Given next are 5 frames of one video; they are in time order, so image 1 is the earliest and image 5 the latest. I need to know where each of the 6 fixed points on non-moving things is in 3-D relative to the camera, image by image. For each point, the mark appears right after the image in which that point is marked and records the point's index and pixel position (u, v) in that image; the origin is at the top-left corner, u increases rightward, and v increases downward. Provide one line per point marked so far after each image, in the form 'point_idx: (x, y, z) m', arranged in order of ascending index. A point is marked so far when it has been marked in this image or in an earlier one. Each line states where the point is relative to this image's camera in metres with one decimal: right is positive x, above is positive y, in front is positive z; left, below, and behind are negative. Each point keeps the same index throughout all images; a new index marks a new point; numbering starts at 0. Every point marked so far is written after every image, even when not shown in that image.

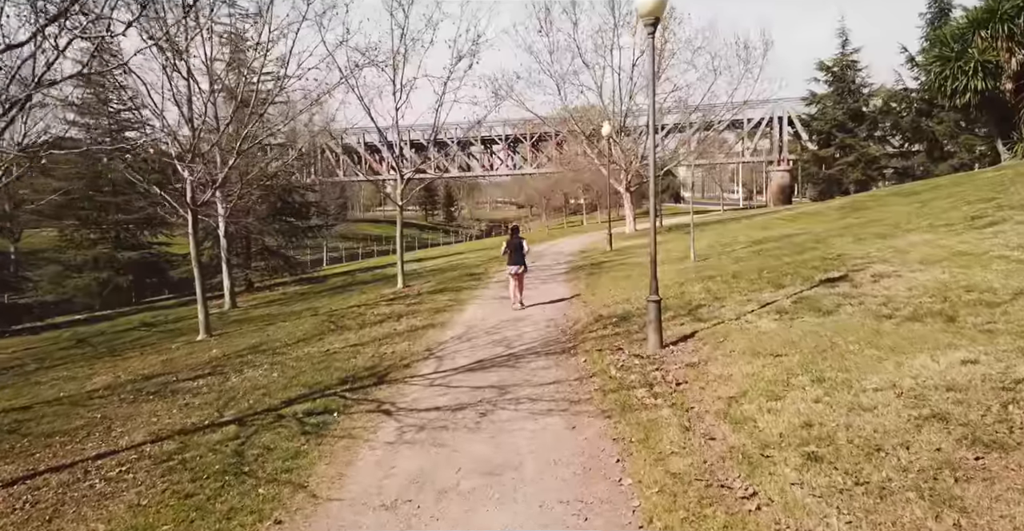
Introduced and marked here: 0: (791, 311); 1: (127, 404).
0: (+4.1, -0.7, +11.3) m
1: (-5.3, -1.9, +10.5) m
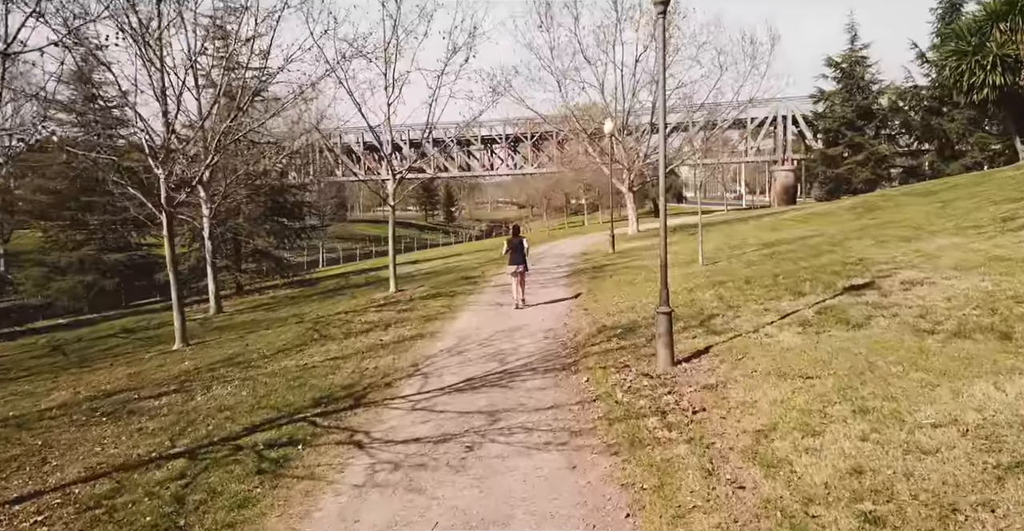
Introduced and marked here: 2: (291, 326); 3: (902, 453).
0: (+4.1, -0.8, +10.1) m
1: (-5.4, -2.0, +9.4) m
2: (-5.2, -1.4, +17.9) m
3: (+3.1, -1.5, +6.1) m
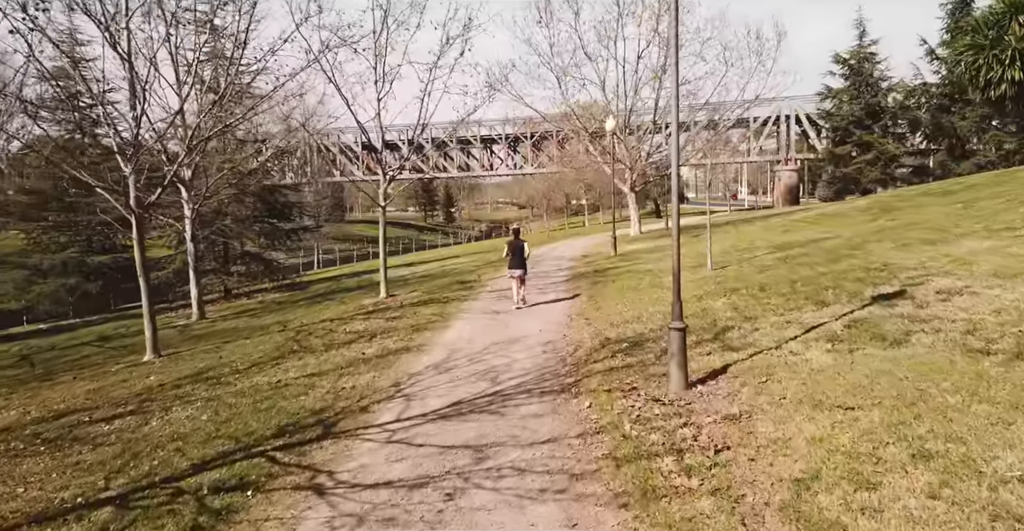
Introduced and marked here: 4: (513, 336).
0: (+4.0, -0.9, +9.0) m
1: (-5.5, -2.1, +8.2) m
2: (-5.3, -1.5, +16.7) m
3: (+3.0, -1.6, +5.0) m
4: (0.0, -1.2, +12.7) m
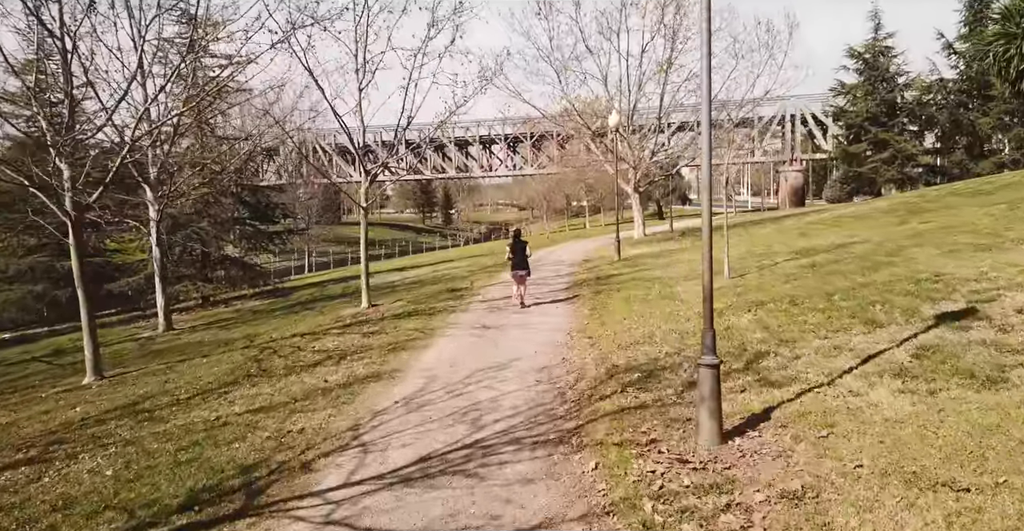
0: (+3.8, -1.0, +7.1) m
1: (-5.6, -2.3, +6.3) m
2: (-5.4, -1.7, +14.8) m
3: (+2.9, -1.7, +3.1) m
4: (-0.1, -1.3, +10.8) m
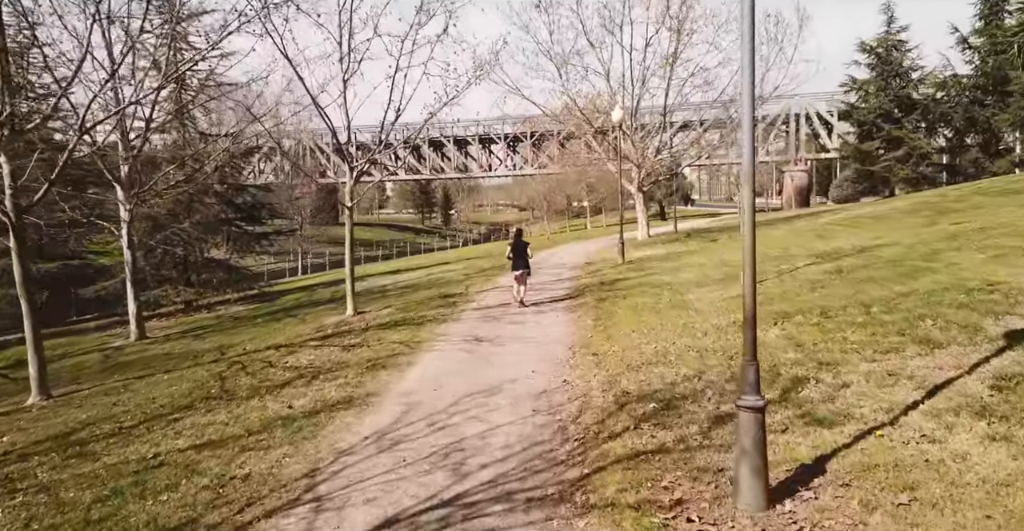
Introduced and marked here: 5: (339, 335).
0: (+3.7, -1.1, +5.7) m
1: (-5.7, -2.4, +4.9) m
2: (-5.5, -1.8, +13.4) m
3: (+2.8, -1.8, +1.6) m
4: (-0.2, -1.4, +9.4) m
5: (-3.4, -1.4, +15.0) m
